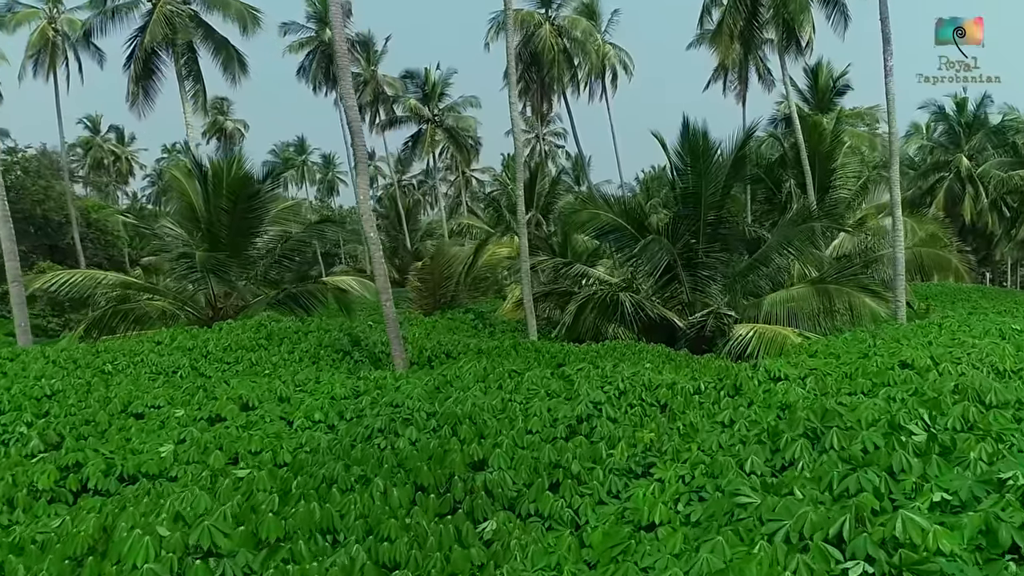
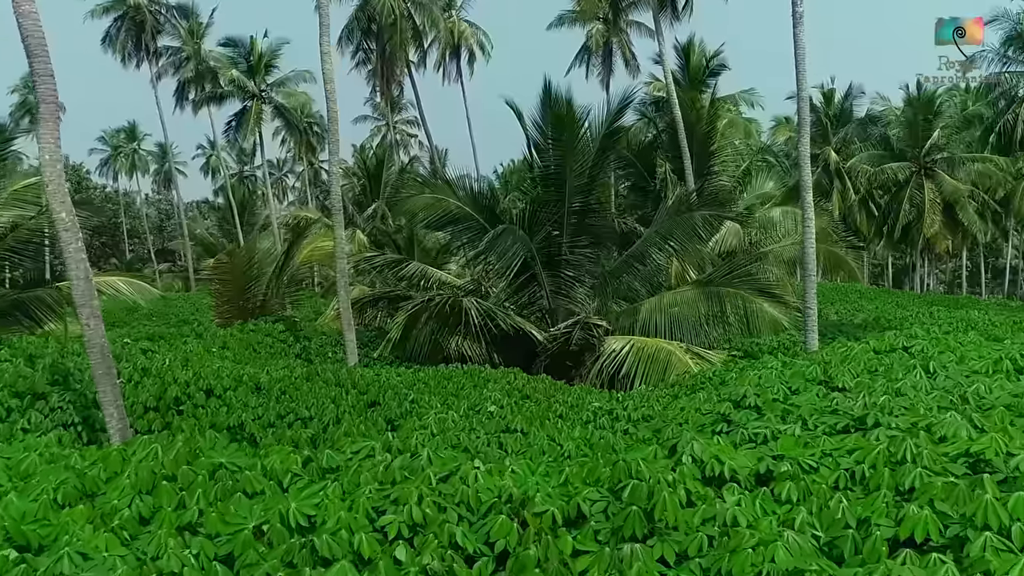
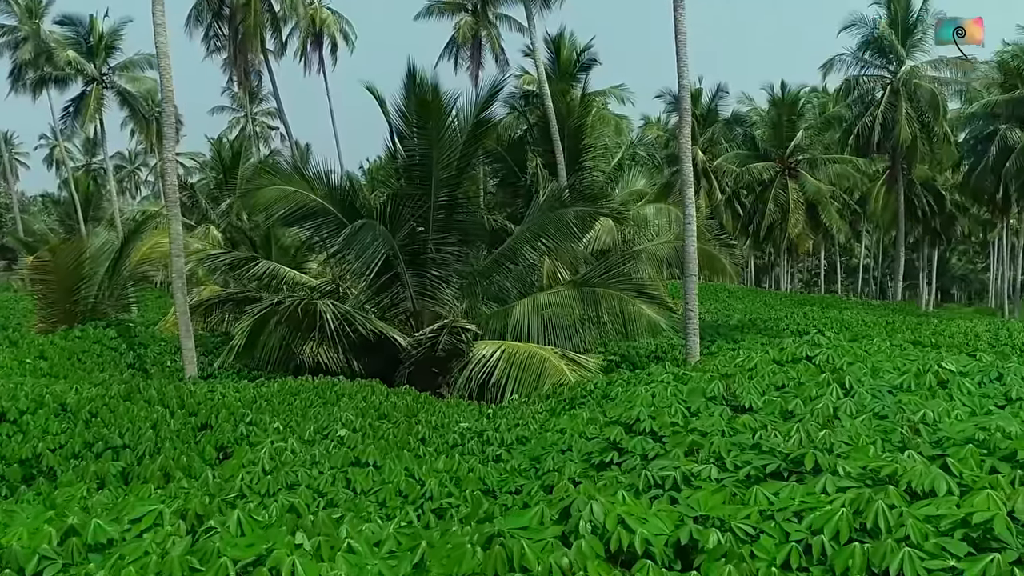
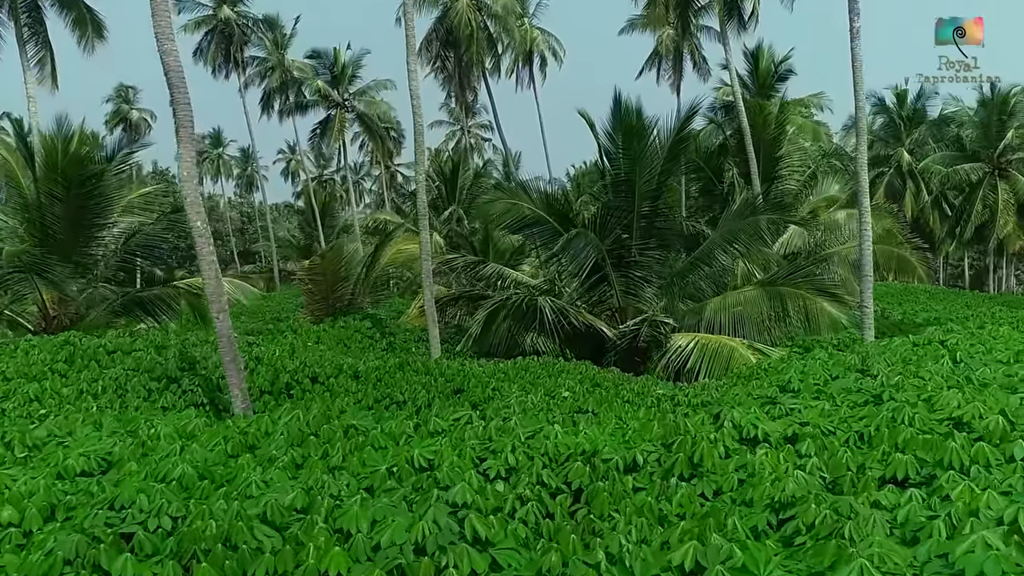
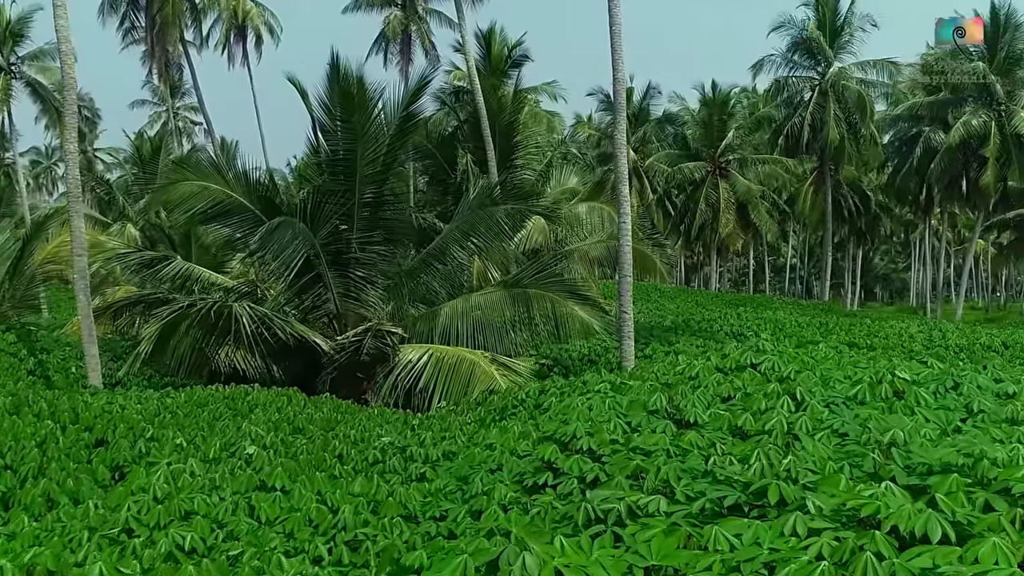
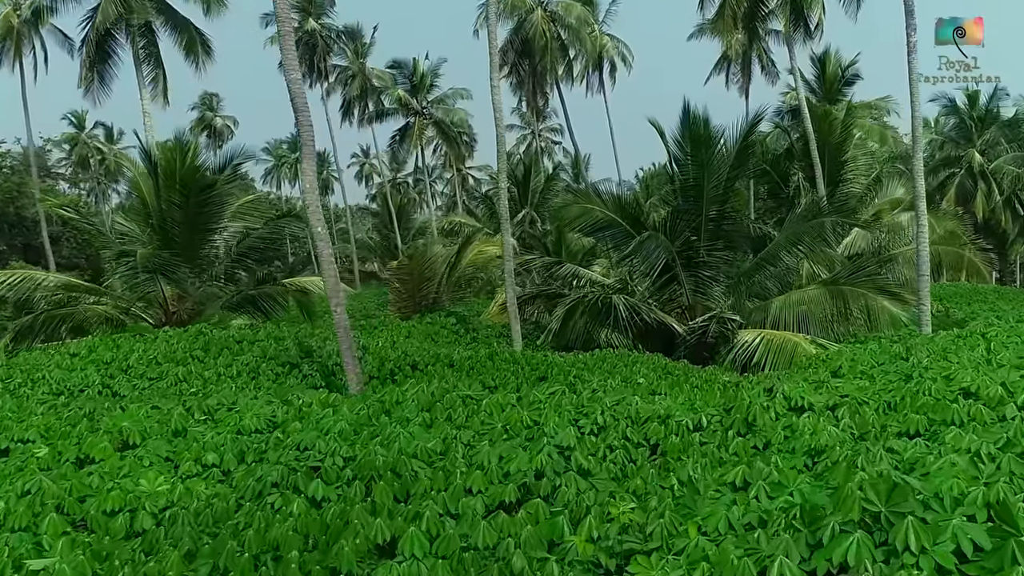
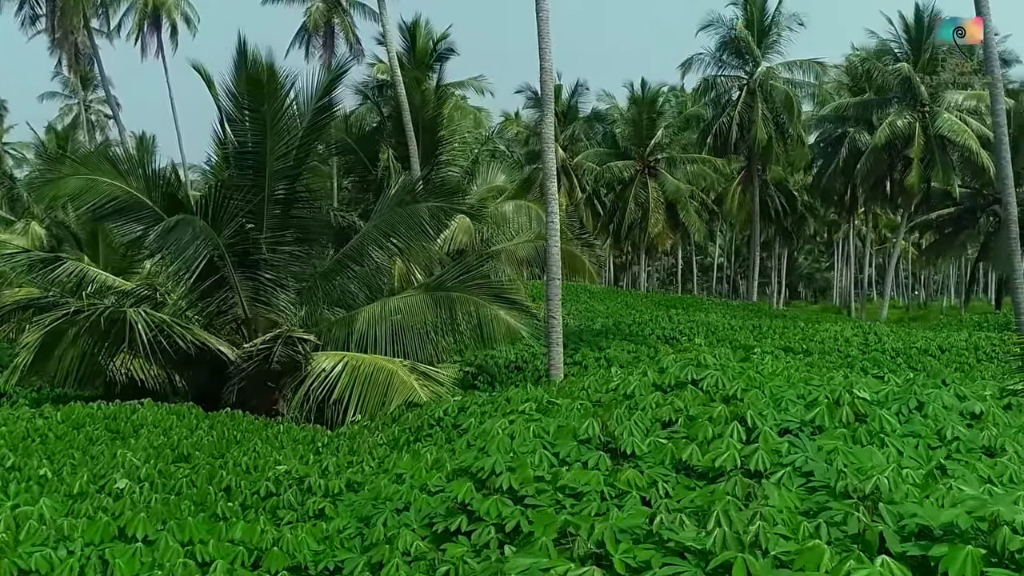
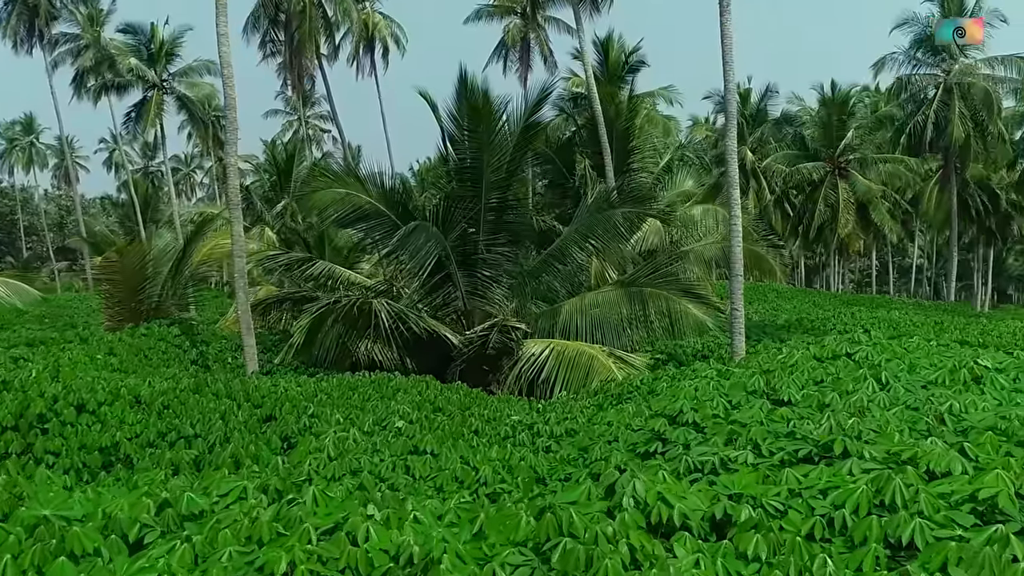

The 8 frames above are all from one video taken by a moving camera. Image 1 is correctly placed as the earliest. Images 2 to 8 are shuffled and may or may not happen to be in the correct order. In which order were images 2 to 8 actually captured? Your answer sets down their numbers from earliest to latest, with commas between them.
6, 4, 2, 8, 3, 5, 7
